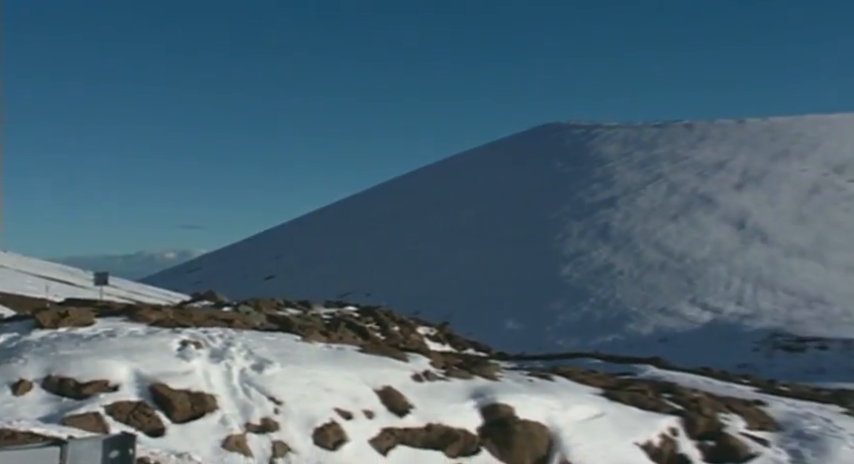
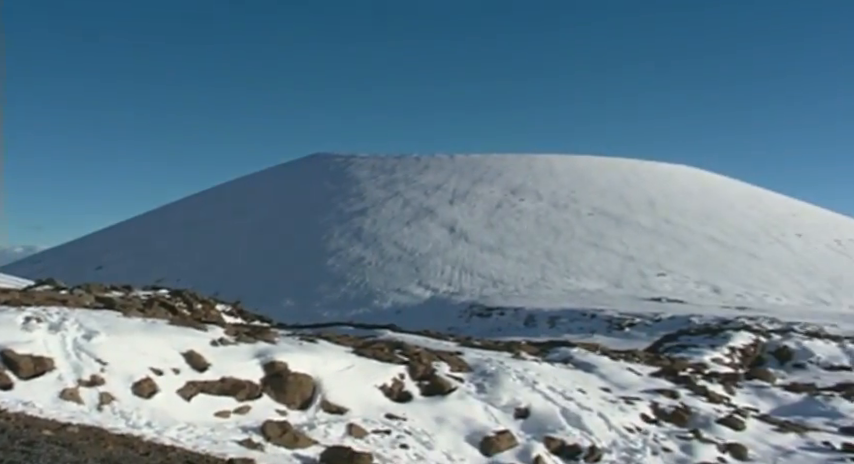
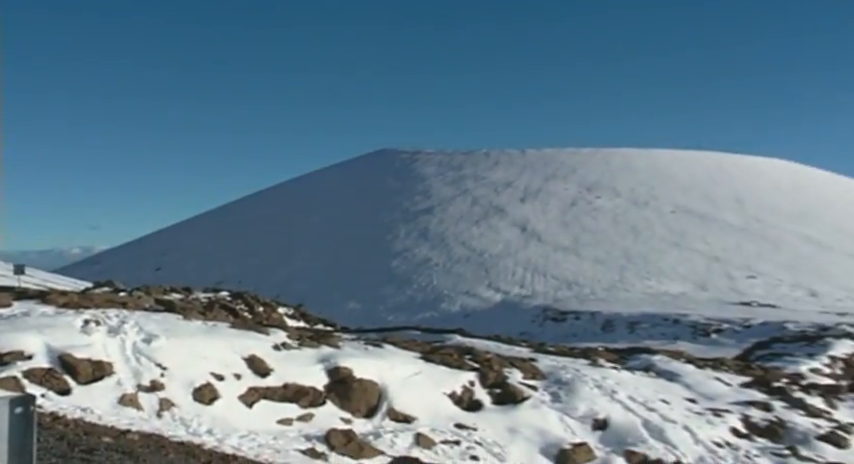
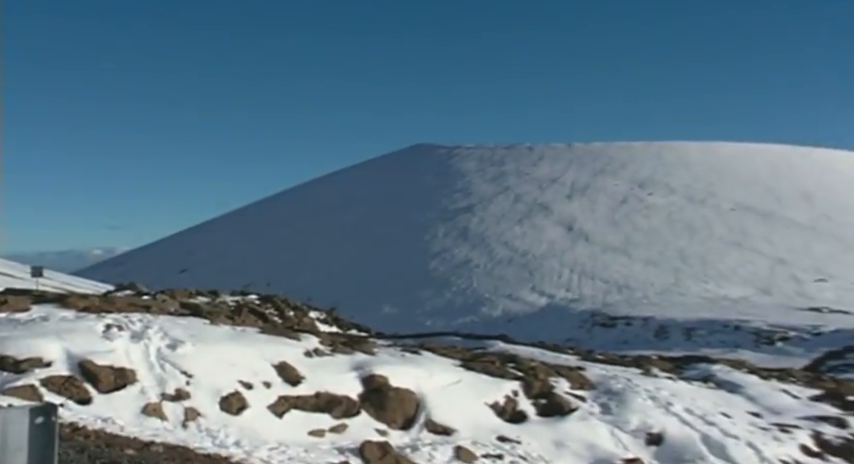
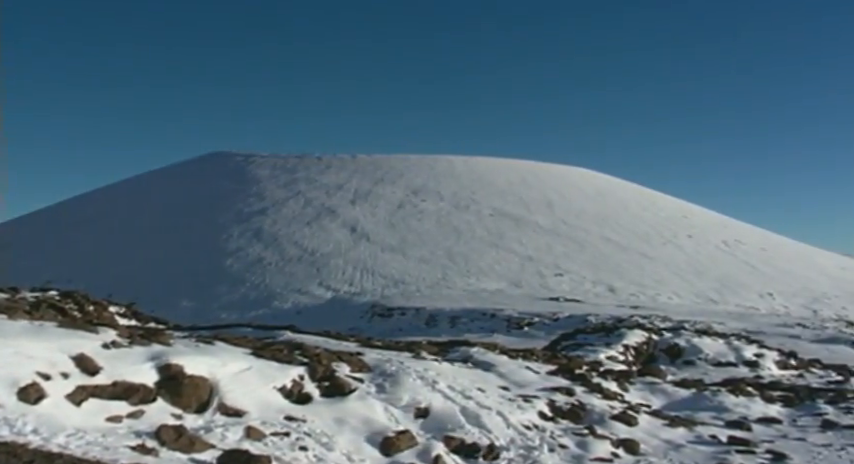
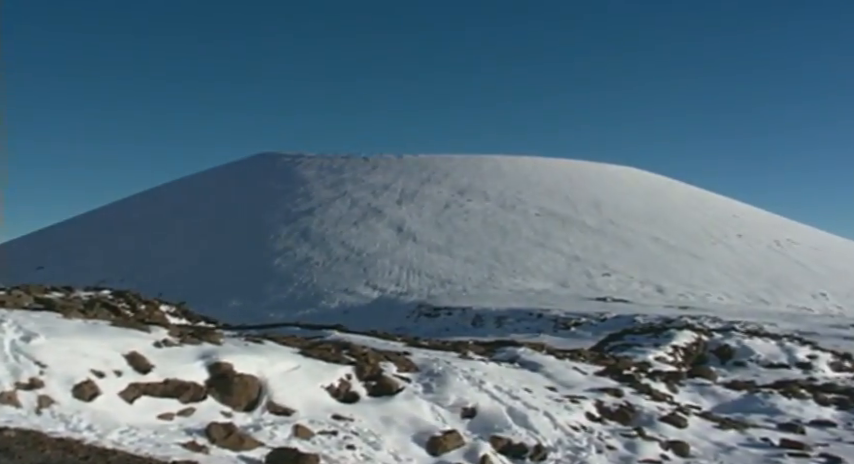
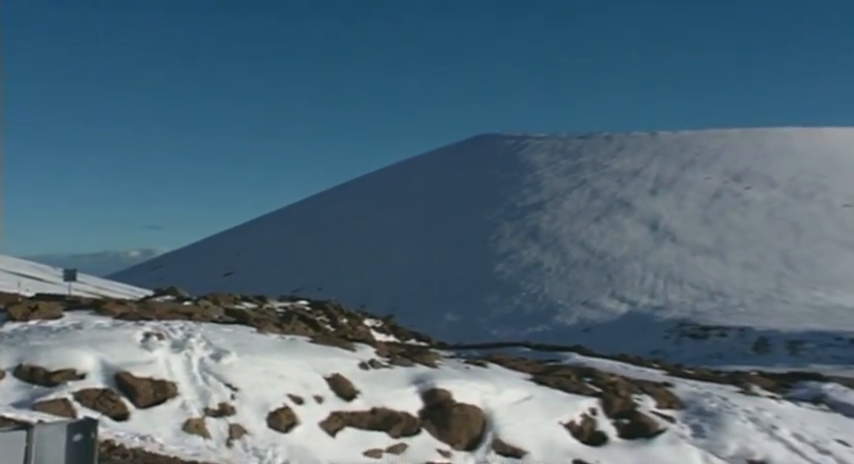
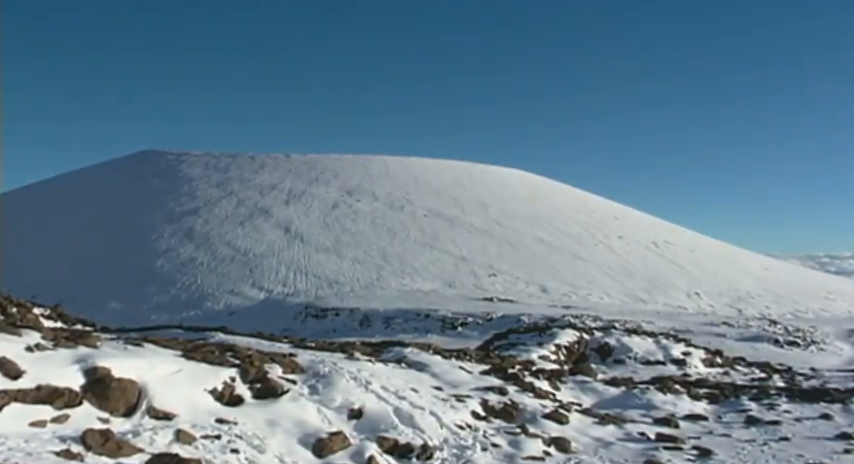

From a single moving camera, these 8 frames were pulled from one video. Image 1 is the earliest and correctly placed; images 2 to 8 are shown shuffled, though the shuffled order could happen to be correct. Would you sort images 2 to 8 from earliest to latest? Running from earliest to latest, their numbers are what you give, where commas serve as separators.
7, 4, 3, 2, 6, 5, 8
